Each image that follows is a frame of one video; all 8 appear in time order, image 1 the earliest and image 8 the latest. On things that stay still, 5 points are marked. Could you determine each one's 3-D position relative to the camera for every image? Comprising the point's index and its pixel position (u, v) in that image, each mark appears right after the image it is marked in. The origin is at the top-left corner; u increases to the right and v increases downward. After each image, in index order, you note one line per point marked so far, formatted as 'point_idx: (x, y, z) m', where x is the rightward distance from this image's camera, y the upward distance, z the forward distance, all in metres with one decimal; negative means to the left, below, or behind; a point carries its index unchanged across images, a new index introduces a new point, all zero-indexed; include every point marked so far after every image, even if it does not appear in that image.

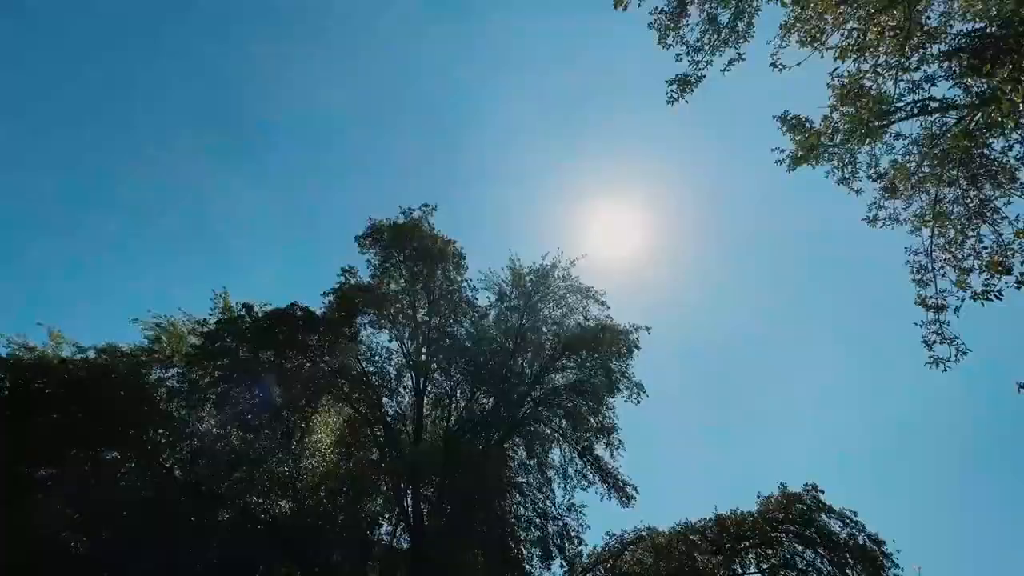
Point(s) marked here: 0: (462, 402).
0: (-1.4, -3.2, +13.1) m
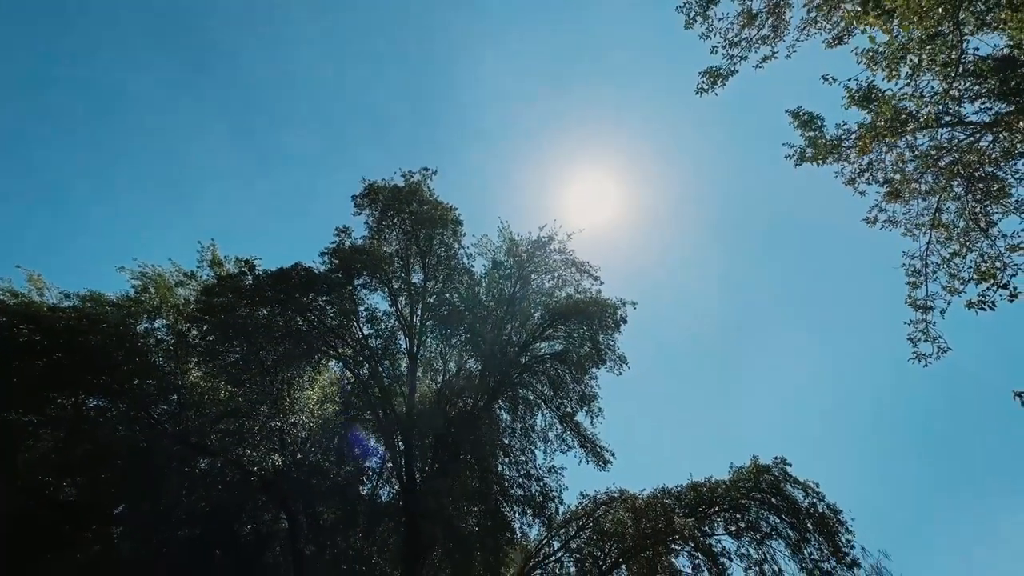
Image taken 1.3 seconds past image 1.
0: (-1.7, -2.3, +13.4) m
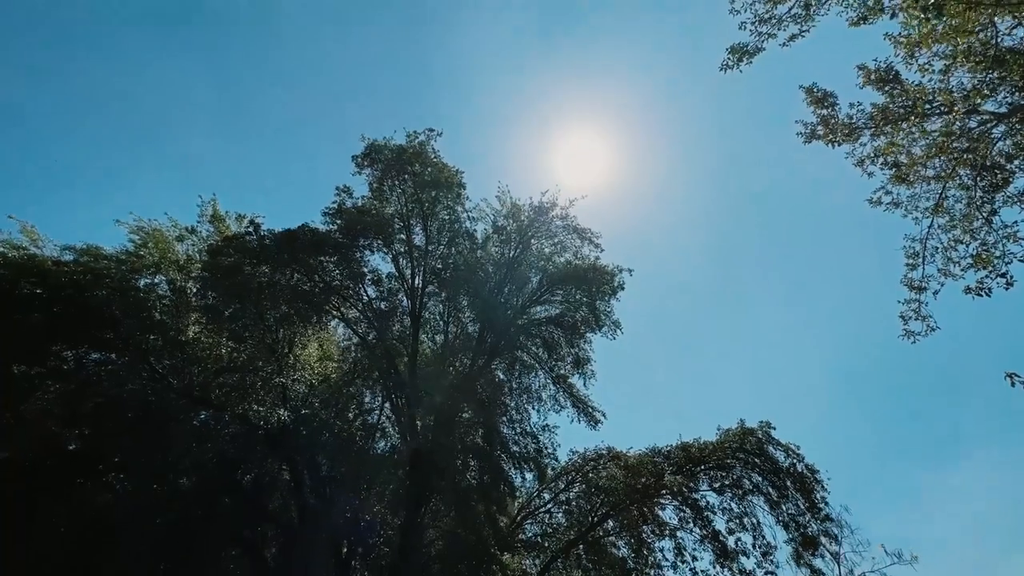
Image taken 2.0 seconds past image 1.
0: (-1.8, -1.2, +13.7) m
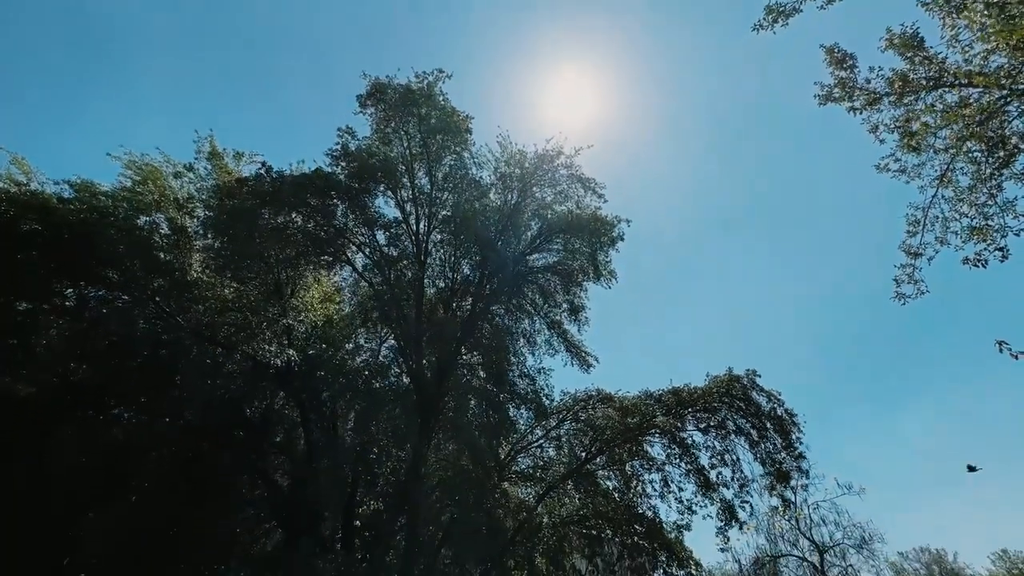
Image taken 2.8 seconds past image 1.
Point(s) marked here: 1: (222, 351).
0: (-1.8, +0.4, +13.9) m
1: (-7.4, -1.6, +11.9) m
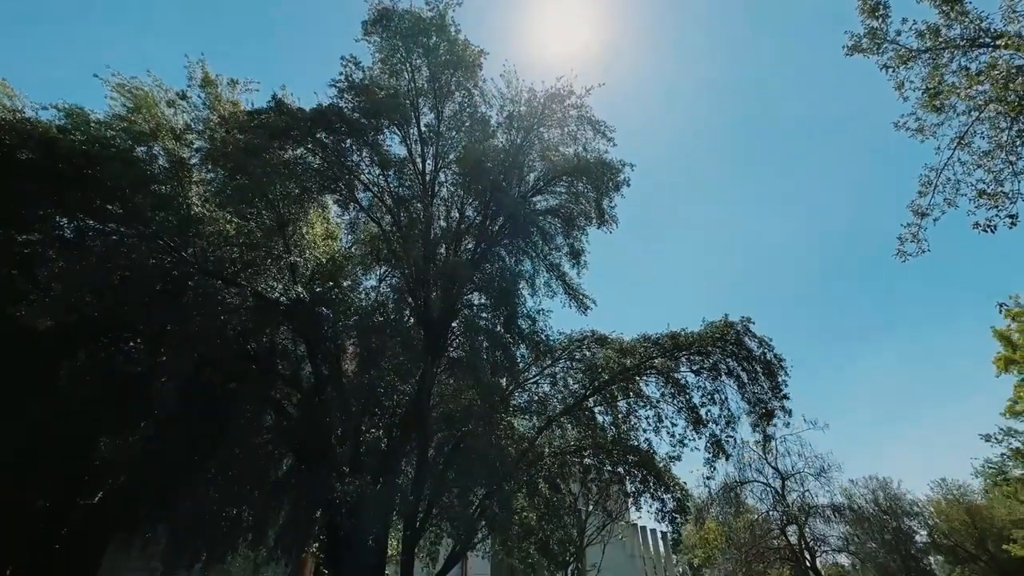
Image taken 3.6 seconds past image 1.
0: (-1.7, +2.2, +13.8) m
1: (-7.3, 0.0, +12.0) m
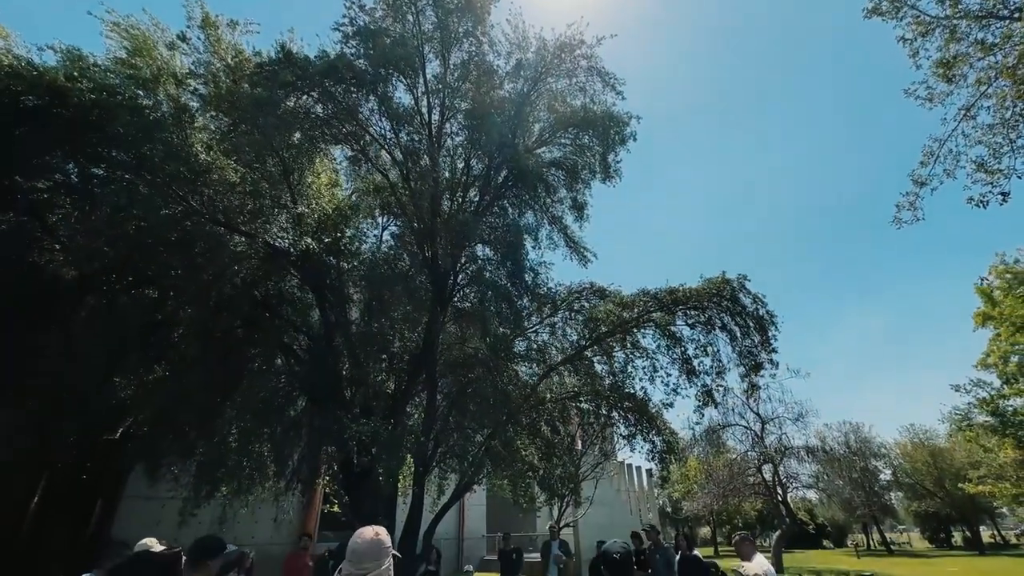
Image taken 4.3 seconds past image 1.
0: (-1.5, +3.6, +13.8) m
1: (-7.1, +1.4, +12.1) m
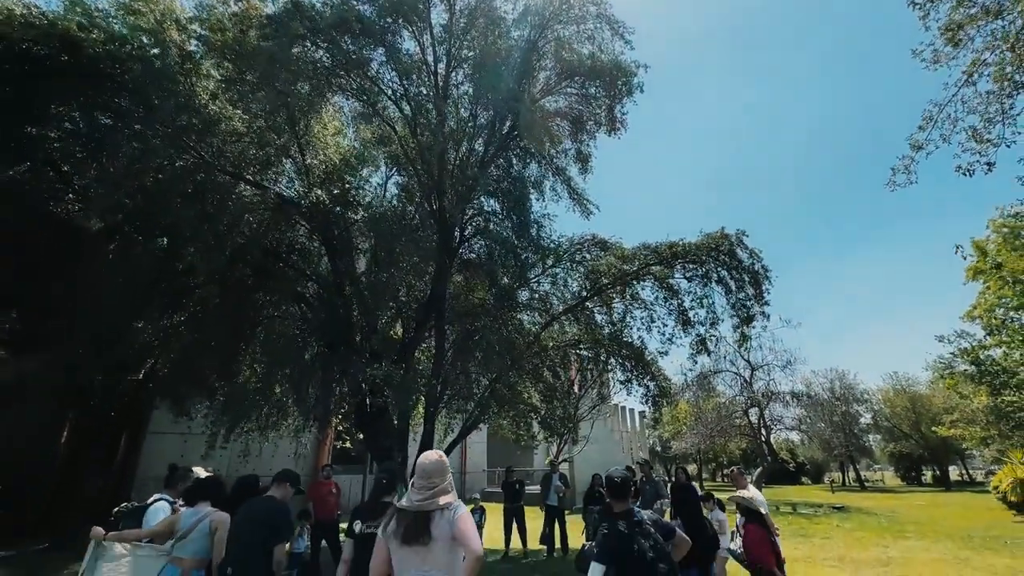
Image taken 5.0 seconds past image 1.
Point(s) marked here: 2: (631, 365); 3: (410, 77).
0: (-1.3, +5.0, +13.8) m
1: (-7.0, +2.7, +12.3) m
2: (+3.9, -2.6, +15.6) m
3: (-2.9, +5.9, +12.6) m
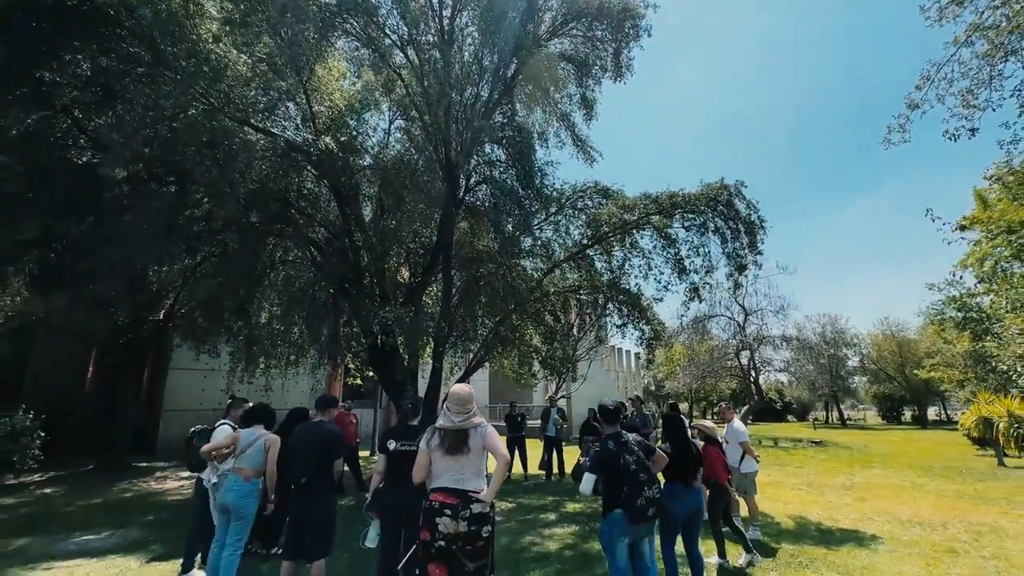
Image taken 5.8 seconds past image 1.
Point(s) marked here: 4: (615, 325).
0: (-1.2, +6.6, +13.6) m
1: (-6.9, +4.1, +12.4) m
2: (+4.0, -0.8, +16.3) m
3: (-2.8, +7.4, +12.4) m
4: (+3.7, -1.3, +16.9) m
